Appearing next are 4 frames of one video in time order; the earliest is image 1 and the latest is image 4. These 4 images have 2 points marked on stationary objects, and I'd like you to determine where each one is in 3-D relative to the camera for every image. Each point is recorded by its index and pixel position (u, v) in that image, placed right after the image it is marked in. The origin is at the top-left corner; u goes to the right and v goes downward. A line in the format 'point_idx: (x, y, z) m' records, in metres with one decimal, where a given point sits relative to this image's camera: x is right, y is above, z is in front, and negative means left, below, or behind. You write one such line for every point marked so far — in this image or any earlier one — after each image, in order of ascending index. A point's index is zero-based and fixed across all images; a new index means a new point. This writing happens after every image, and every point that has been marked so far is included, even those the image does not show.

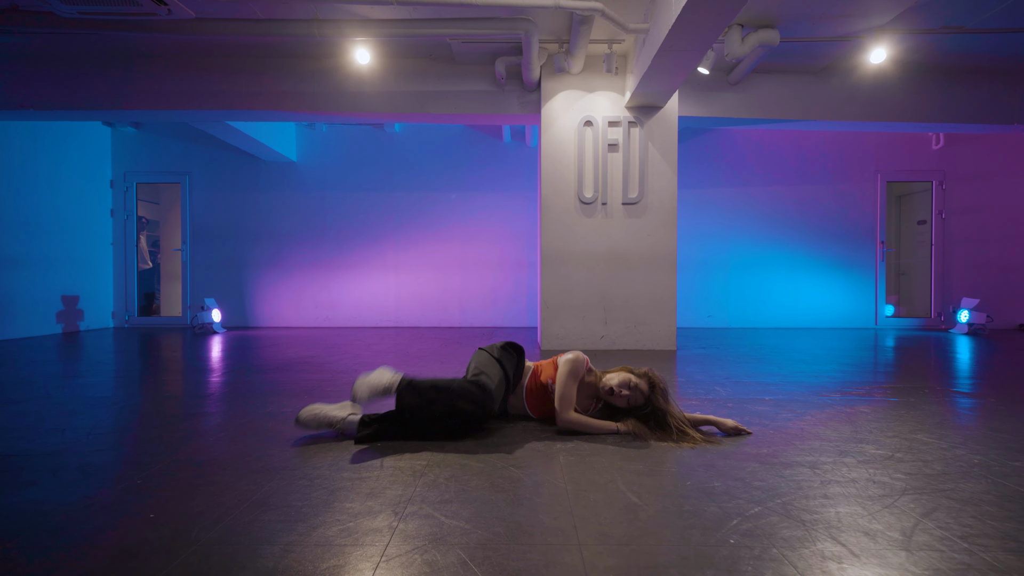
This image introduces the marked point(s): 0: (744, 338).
0: (+3.2, -0.7, +6.6) m
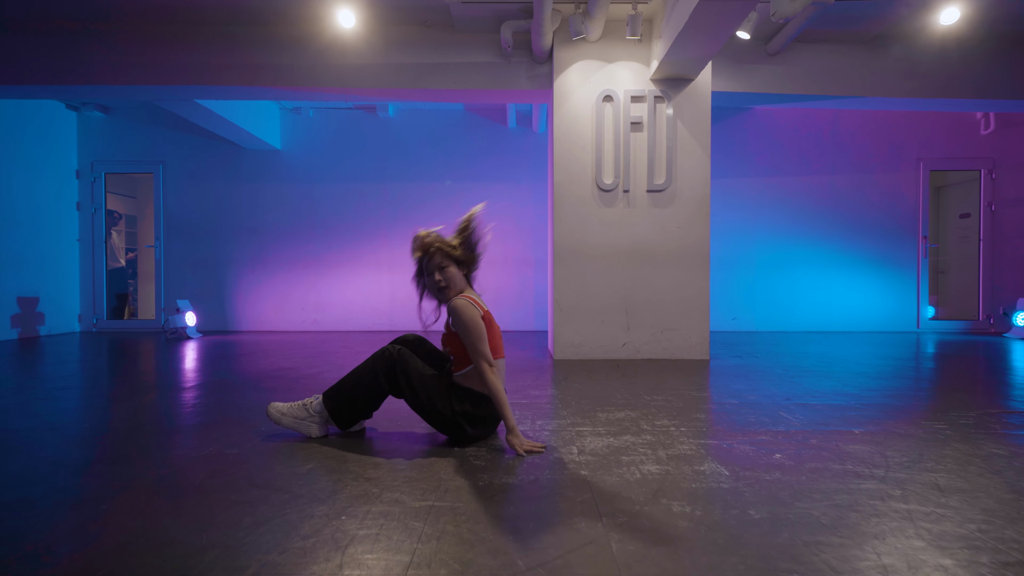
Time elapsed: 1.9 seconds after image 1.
0: (+3.2, -0.7, +6.0) m
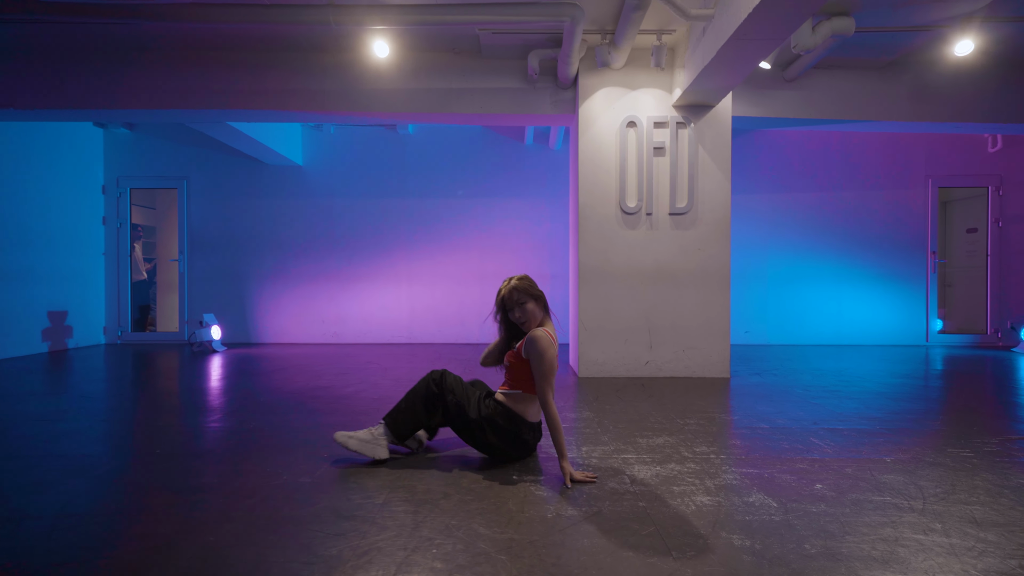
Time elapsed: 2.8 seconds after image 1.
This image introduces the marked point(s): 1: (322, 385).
0: (+3.5, -0.9, +6.1) m
1: (-1.8, -0.9, +4.8) m
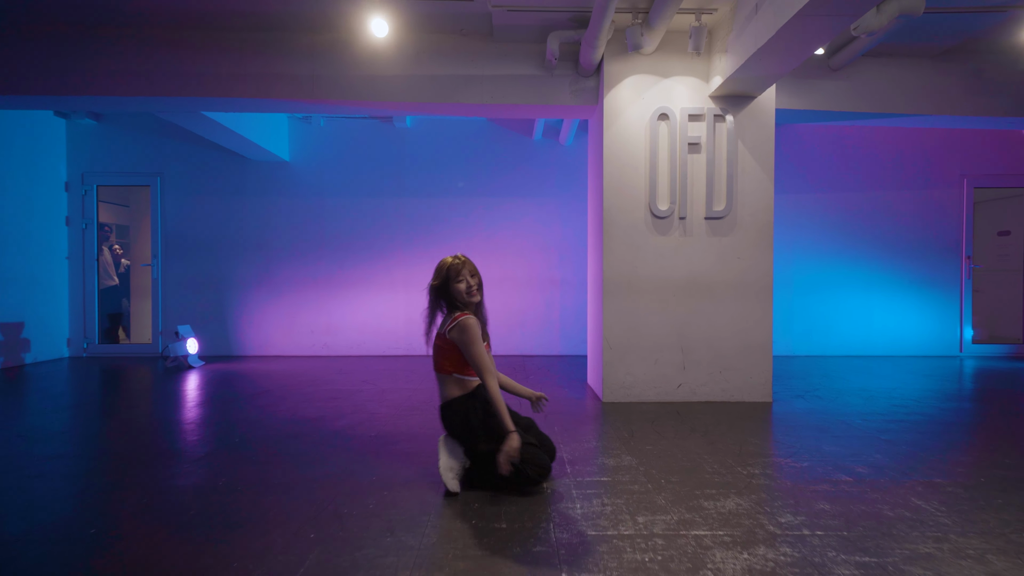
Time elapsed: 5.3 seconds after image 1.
0: (+3.6, -1.0, +5.7) m
1: (-1.7, -1.1, +4.2) m
